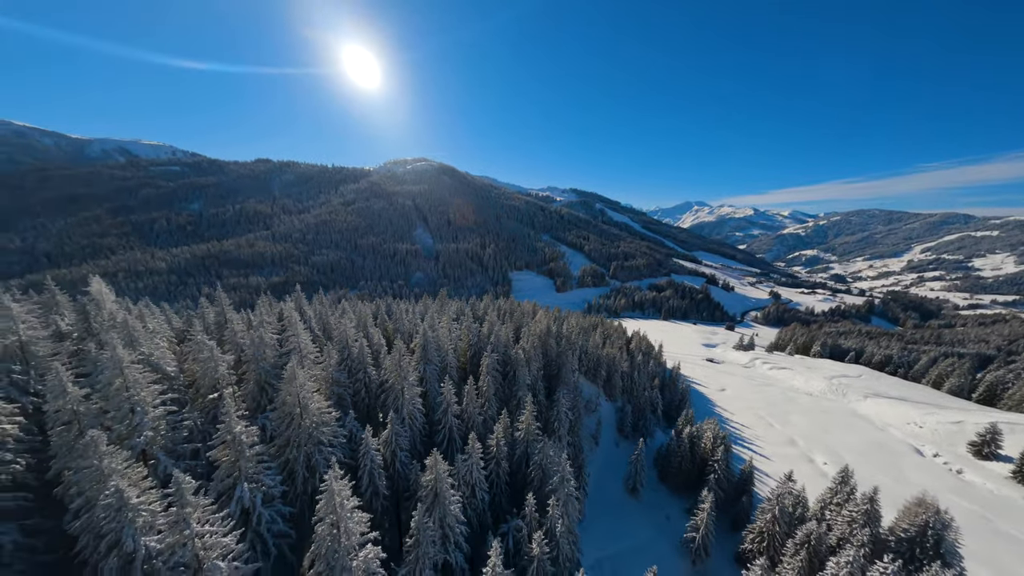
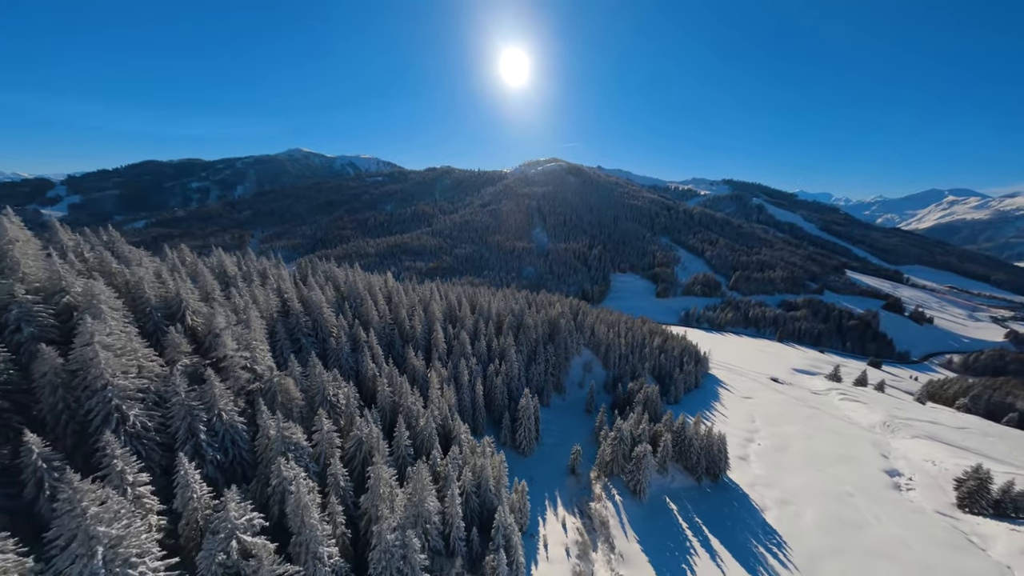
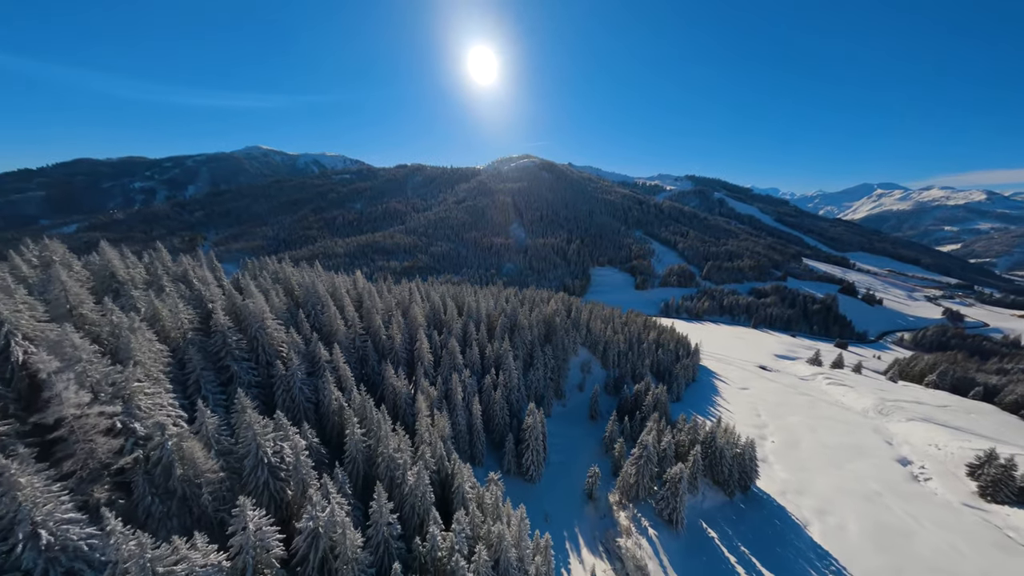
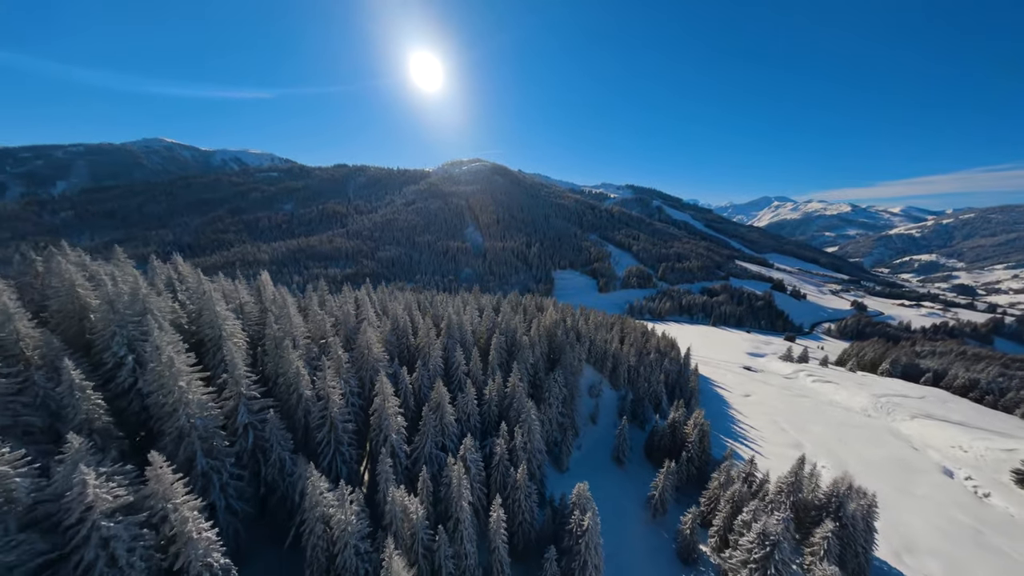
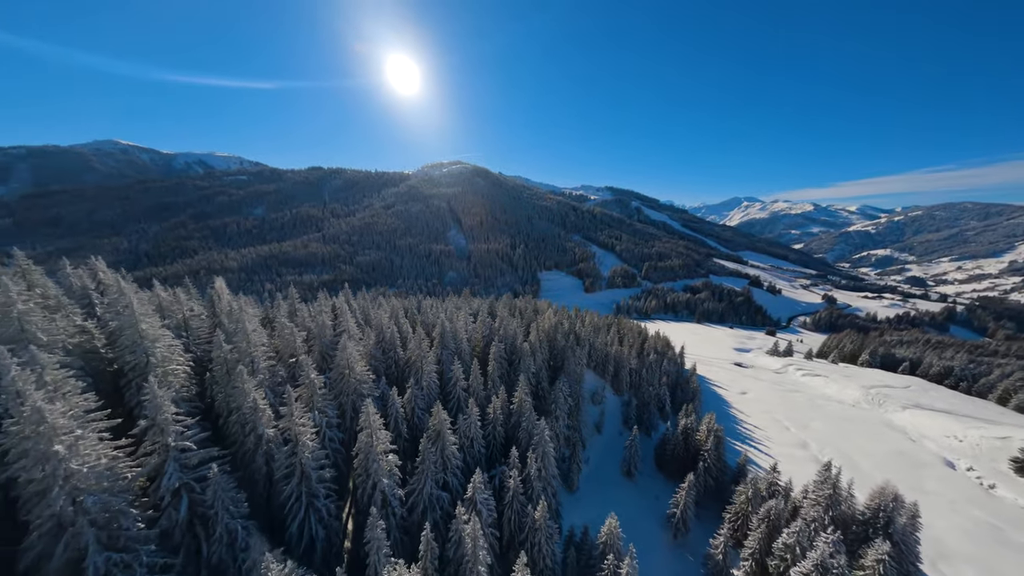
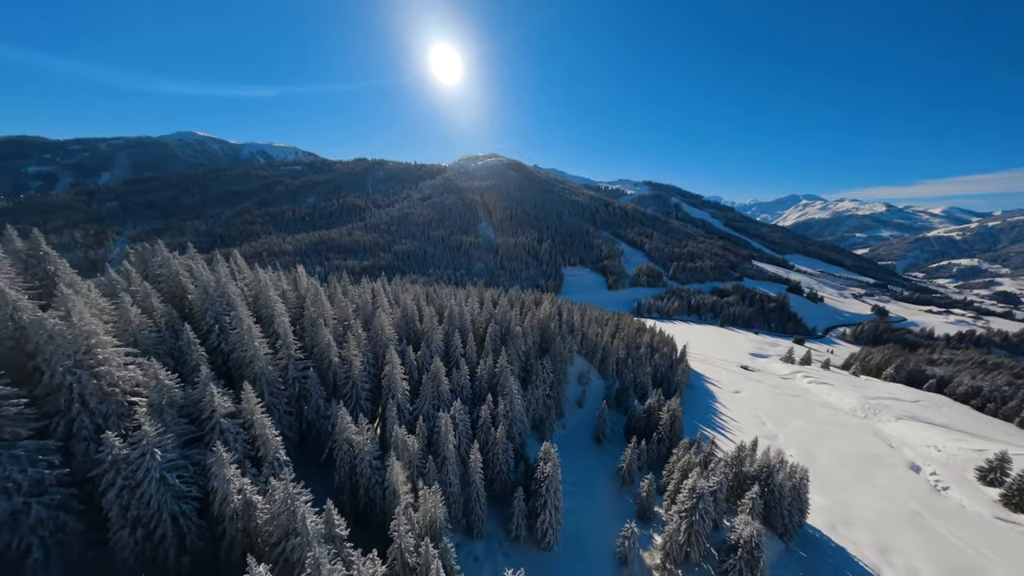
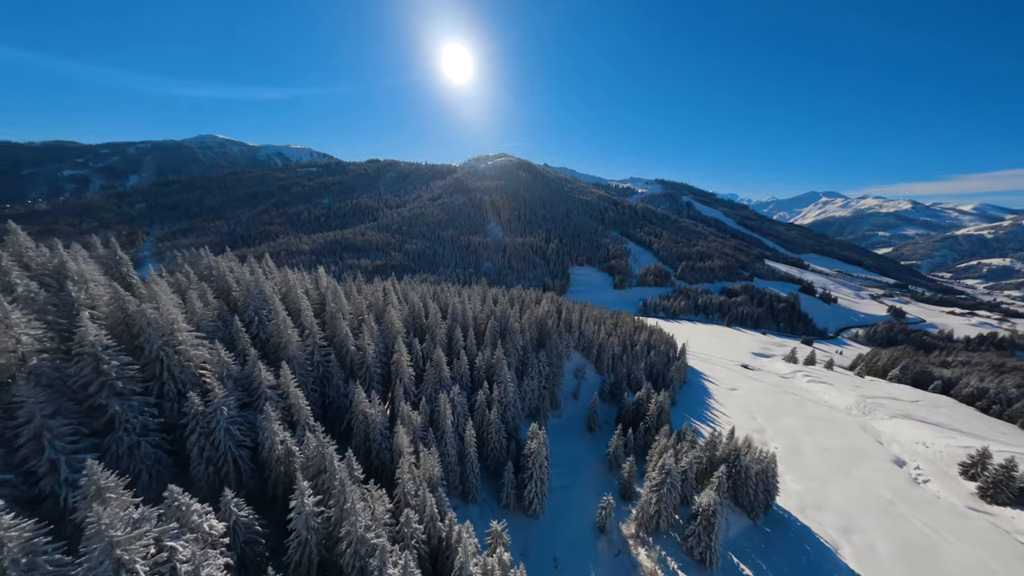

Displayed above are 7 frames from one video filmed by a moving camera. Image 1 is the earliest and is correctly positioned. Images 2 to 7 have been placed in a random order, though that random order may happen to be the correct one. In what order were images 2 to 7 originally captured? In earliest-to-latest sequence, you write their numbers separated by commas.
5, 4, 6, 7, 3, 2
